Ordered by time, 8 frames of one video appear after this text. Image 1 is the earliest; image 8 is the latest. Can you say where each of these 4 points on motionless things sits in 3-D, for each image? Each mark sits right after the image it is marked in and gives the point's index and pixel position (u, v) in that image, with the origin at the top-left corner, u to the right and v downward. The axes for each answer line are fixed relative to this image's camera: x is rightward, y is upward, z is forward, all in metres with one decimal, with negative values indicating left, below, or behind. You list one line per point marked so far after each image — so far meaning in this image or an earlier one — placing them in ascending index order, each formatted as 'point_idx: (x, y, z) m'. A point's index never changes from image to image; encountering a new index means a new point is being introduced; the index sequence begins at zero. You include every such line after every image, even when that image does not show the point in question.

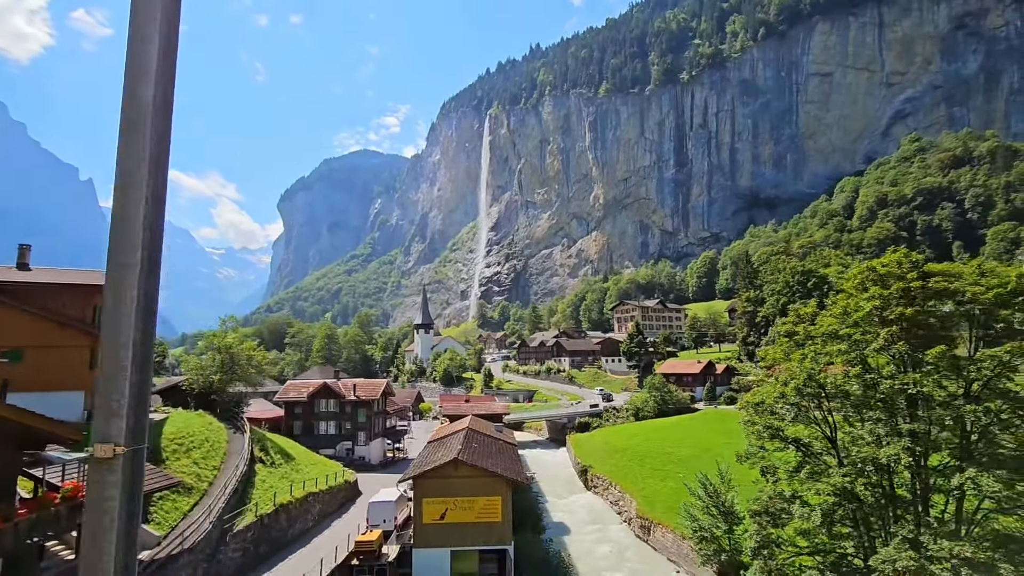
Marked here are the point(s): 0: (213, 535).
0: (-8.3, -6.8, +15.2) m
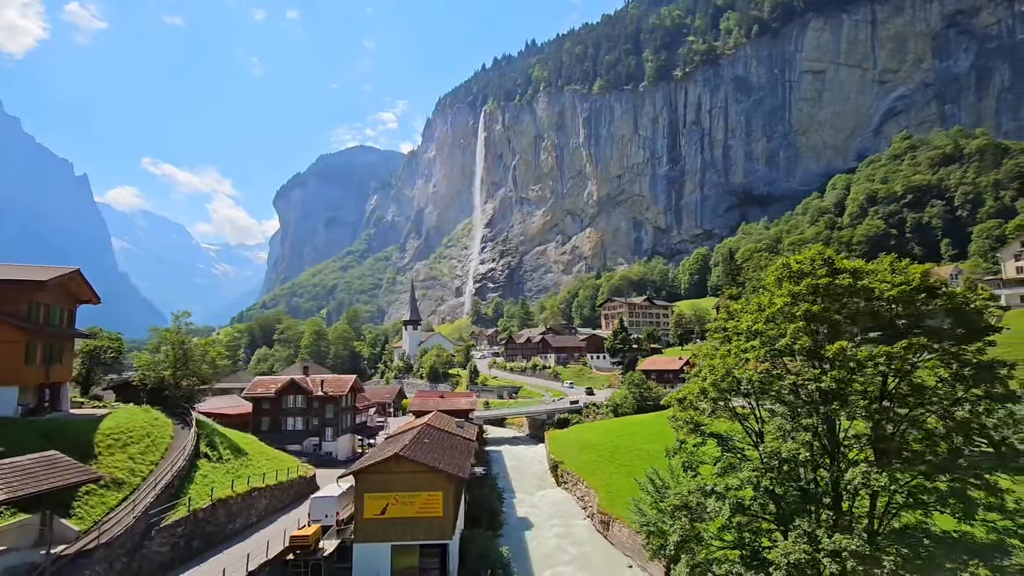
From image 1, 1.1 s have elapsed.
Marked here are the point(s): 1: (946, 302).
0: (-10.5, -6.7, +15.3) m
1: (+10.2, -0.3, +13.1) m
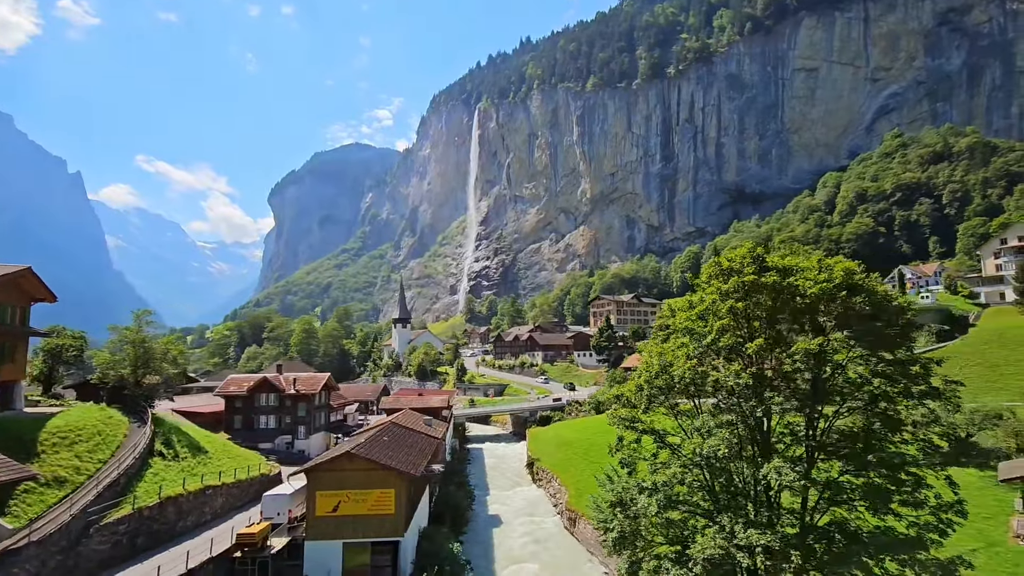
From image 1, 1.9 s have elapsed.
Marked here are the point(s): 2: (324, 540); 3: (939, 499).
0: (-12.2, -6.7, +15.3) m
1: (+8.4, -0.3, +13.2) m
2: (-6.8, -9.1, +19.9) m
3: (+10.3, -5.1, +13.3) m
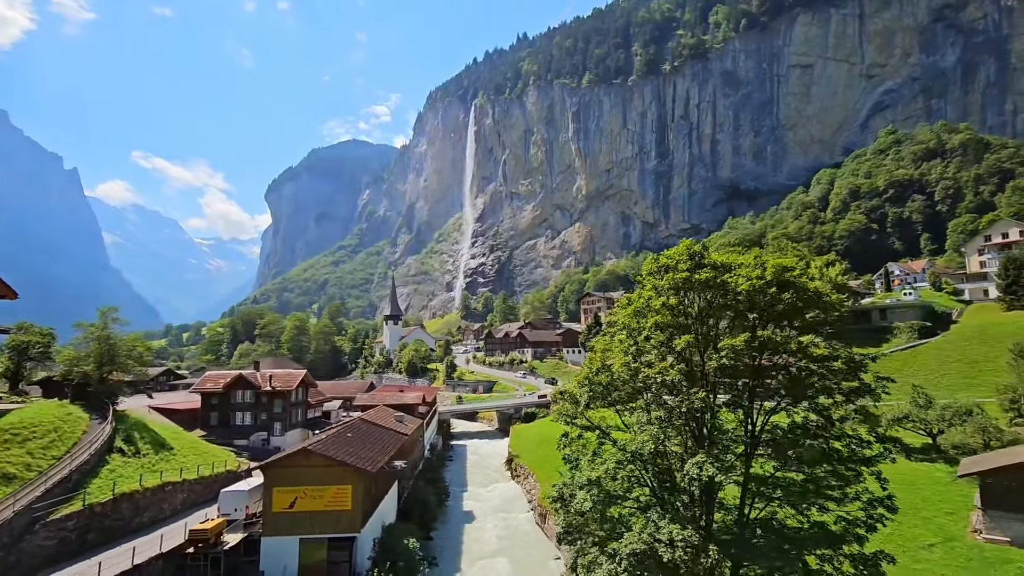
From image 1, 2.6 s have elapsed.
0: (-13.8, -6.6, +15.3) m
1: (+6.8, -0.2, +13.3) m
2: (-8.4, -9.0, +20.0) m
3: (+8.7, -5.0, +13.4) m
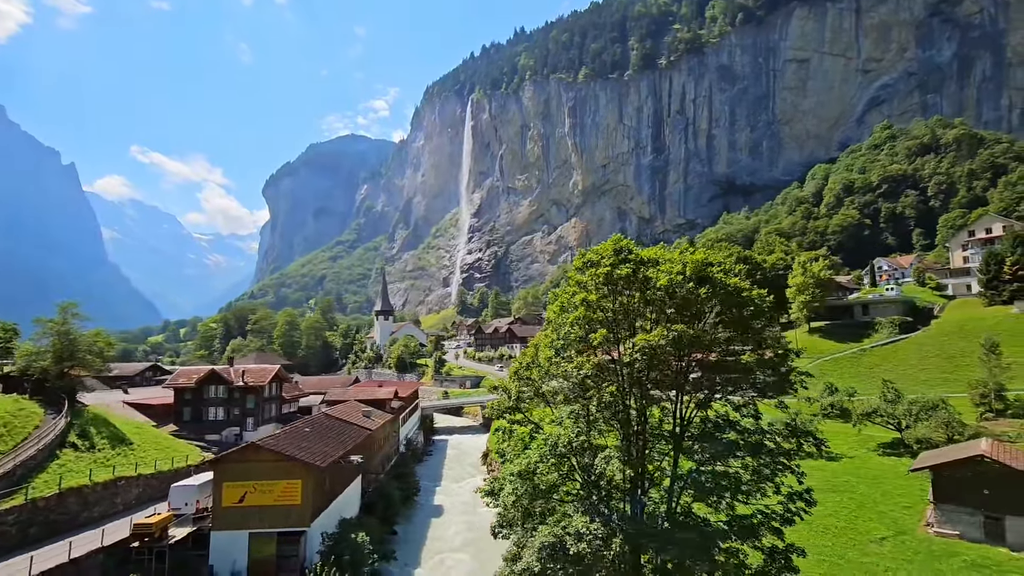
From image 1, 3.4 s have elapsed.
0: (-15.8, -6.4, +15.4) m
1: (+4.9, -0.1, +13.3) m
2: (-10.4, -8.9, +20.1) m
3: (+6.7, -4.9, +13.5) m
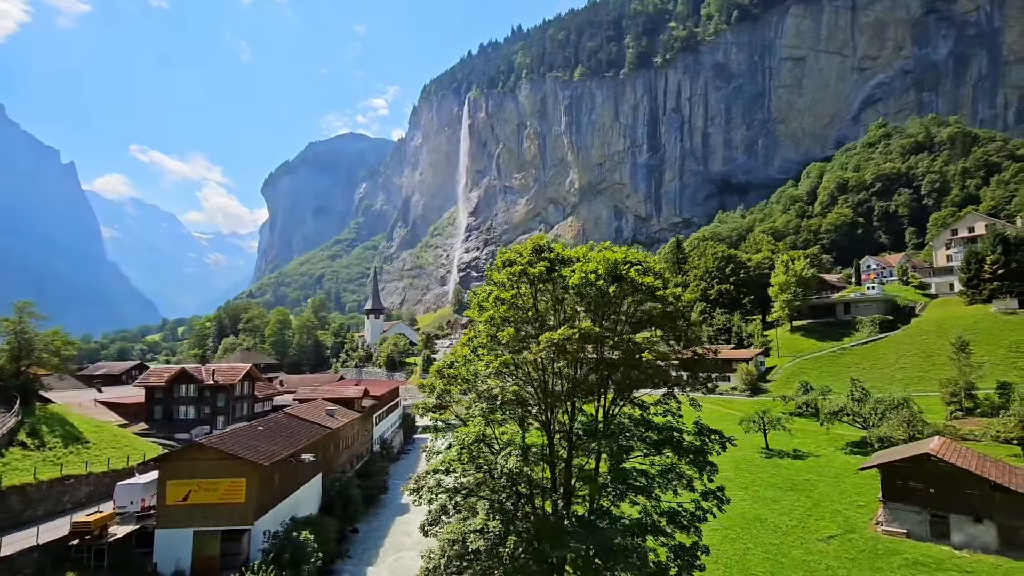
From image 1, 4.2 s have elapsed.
0: (-17.9, -6.4, +15.5) m
1: (+2.8, 0.0, +13.3) m
2: (-12.5, -8.8, +20.2) m
3: (+4.6, -4.9, +13.5) m
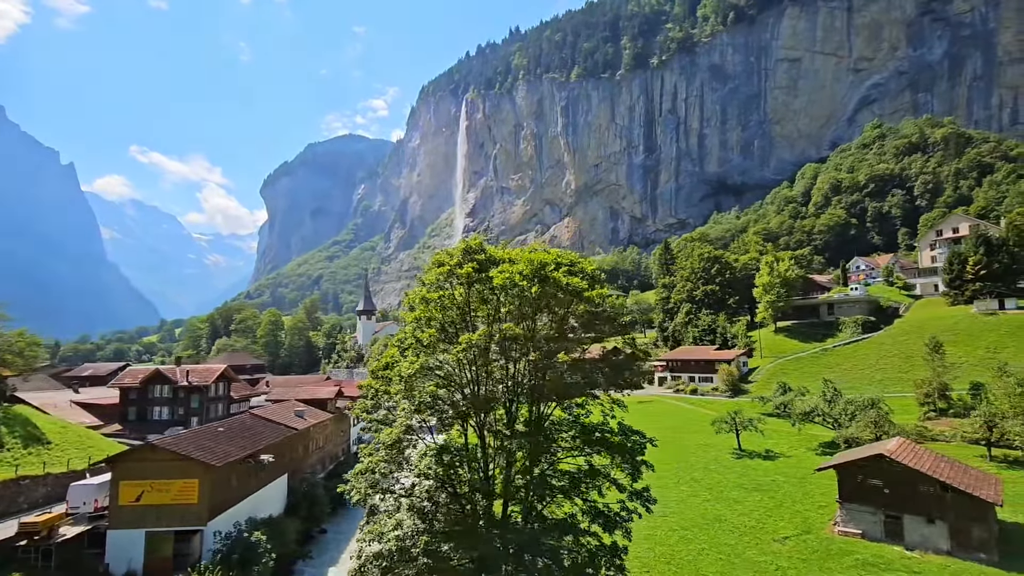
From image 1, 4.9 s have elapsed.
0: (-19.7, -6.5, +15.5) m
1: (+1.0, -0.1, +13.4) m
2: (-14.3, -8.9, +20.2) m
3: (+2.8, -4.9, +13.6) m
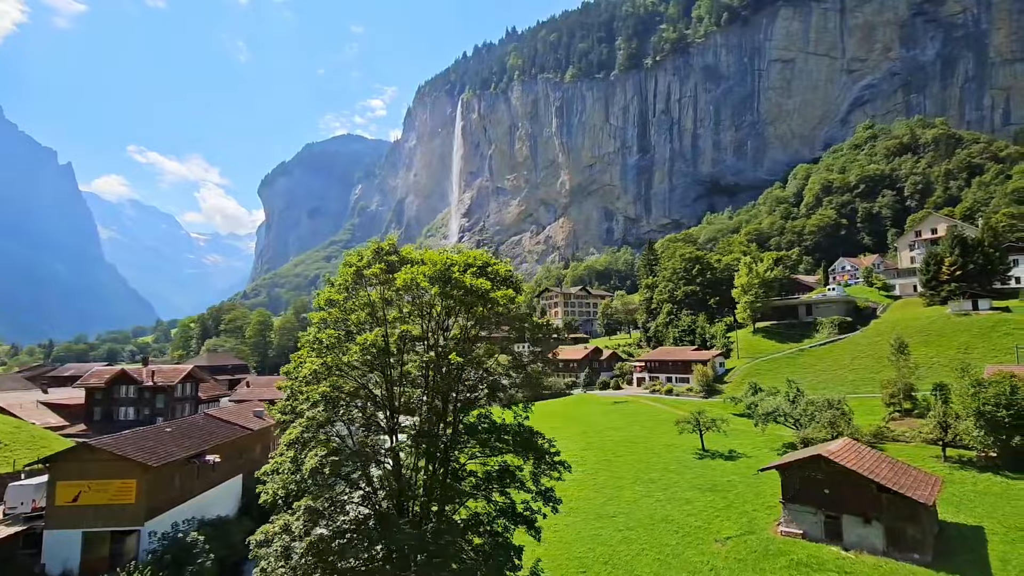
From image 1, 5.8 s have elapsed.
0: (-22.1, -6.5, +15.5) m
1: (-1.4, -0.1, +13.4) m
2: (-16.7, -8.9, +20.2) m
3: (+0.4, -4.9, +13.6) m
